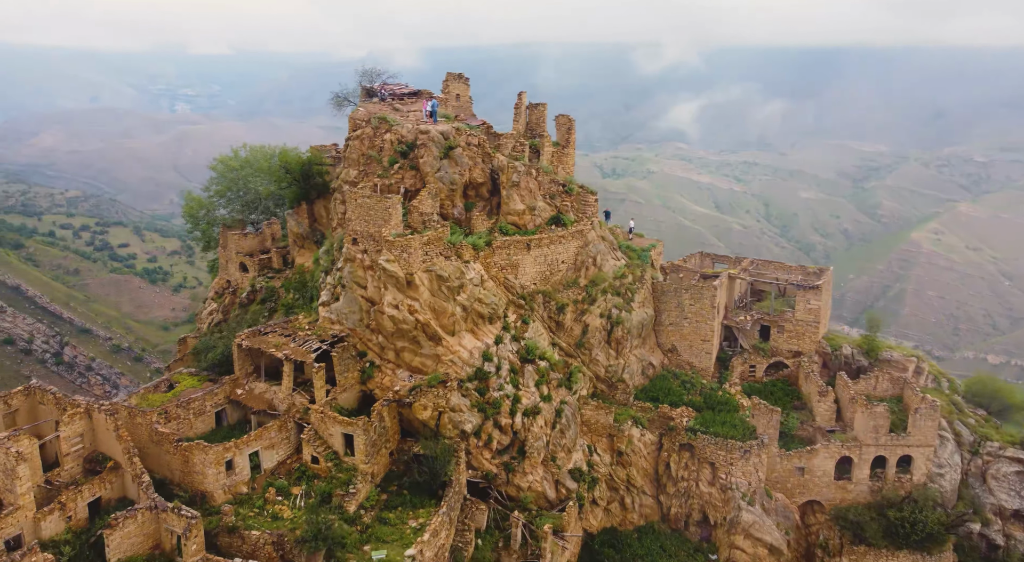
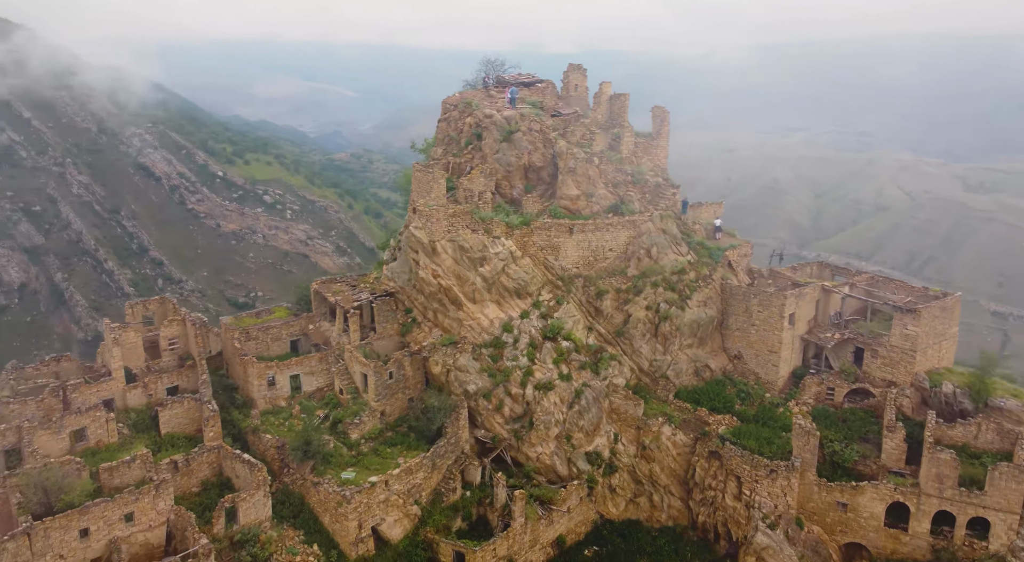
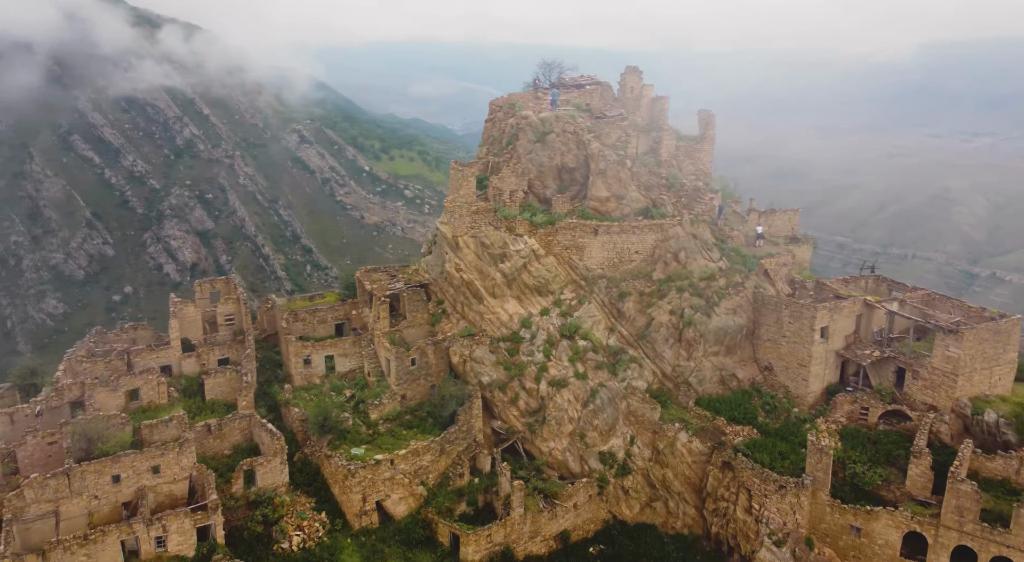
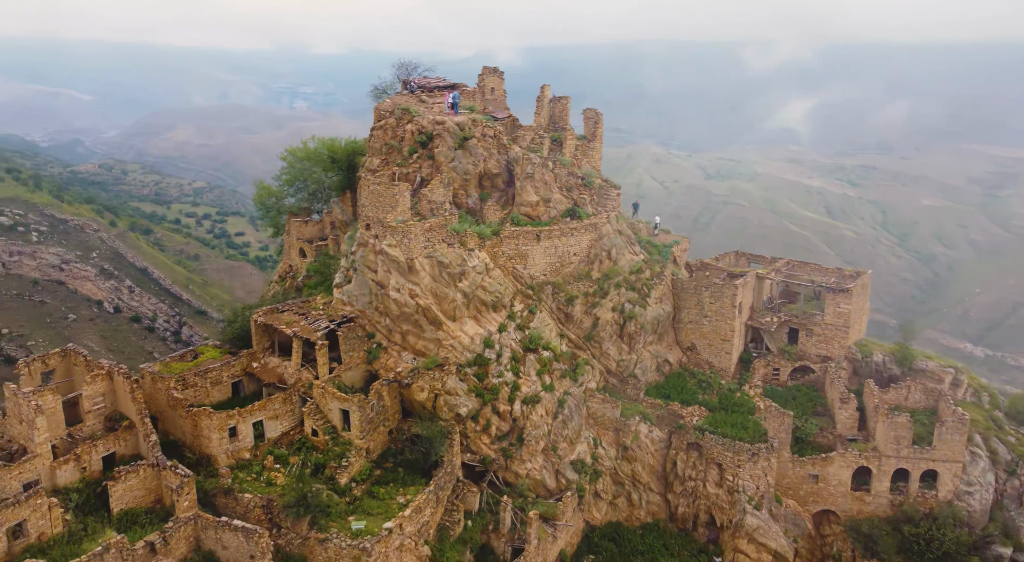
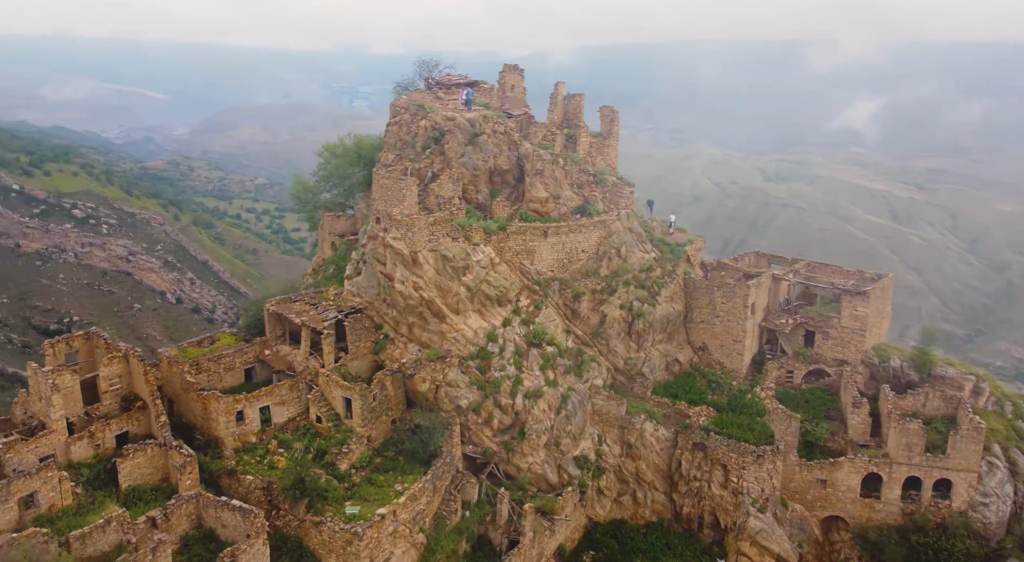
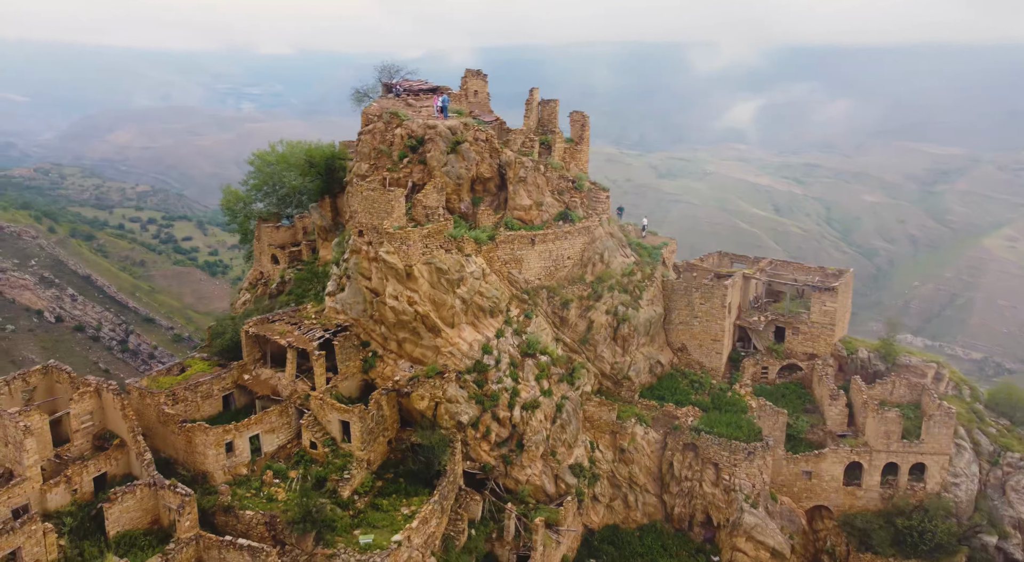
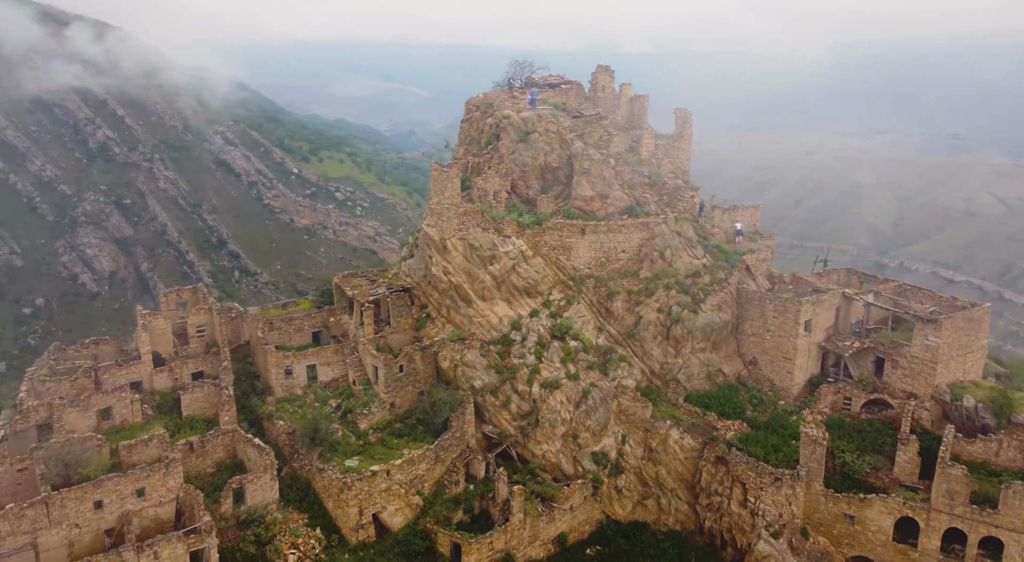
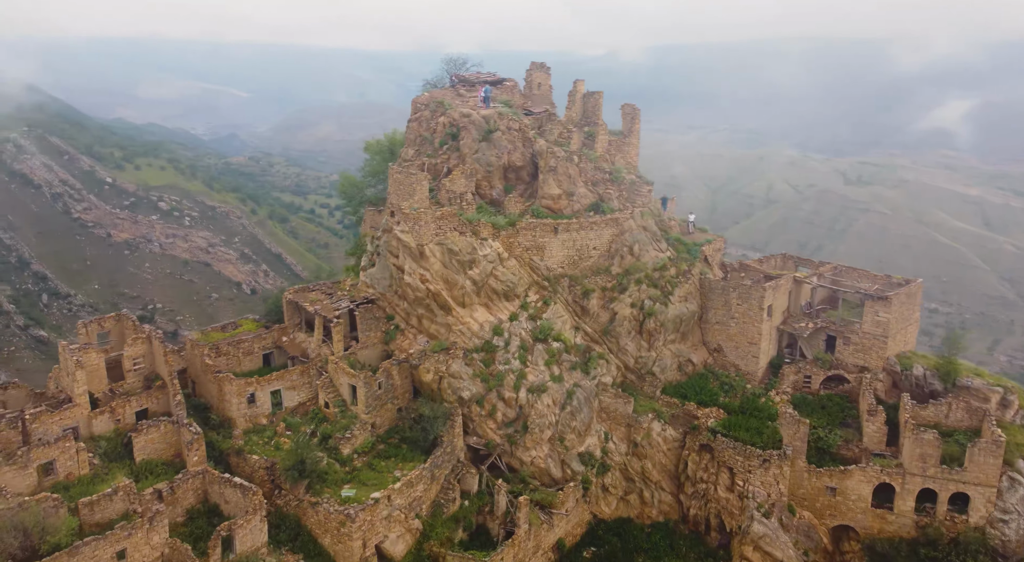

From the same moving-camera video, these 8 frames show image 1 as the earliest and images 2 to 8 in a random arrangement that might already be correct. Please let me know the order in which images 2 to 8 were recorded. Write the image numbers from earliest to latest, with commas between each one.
6, 4, 5, 8, 2, 7, 3
